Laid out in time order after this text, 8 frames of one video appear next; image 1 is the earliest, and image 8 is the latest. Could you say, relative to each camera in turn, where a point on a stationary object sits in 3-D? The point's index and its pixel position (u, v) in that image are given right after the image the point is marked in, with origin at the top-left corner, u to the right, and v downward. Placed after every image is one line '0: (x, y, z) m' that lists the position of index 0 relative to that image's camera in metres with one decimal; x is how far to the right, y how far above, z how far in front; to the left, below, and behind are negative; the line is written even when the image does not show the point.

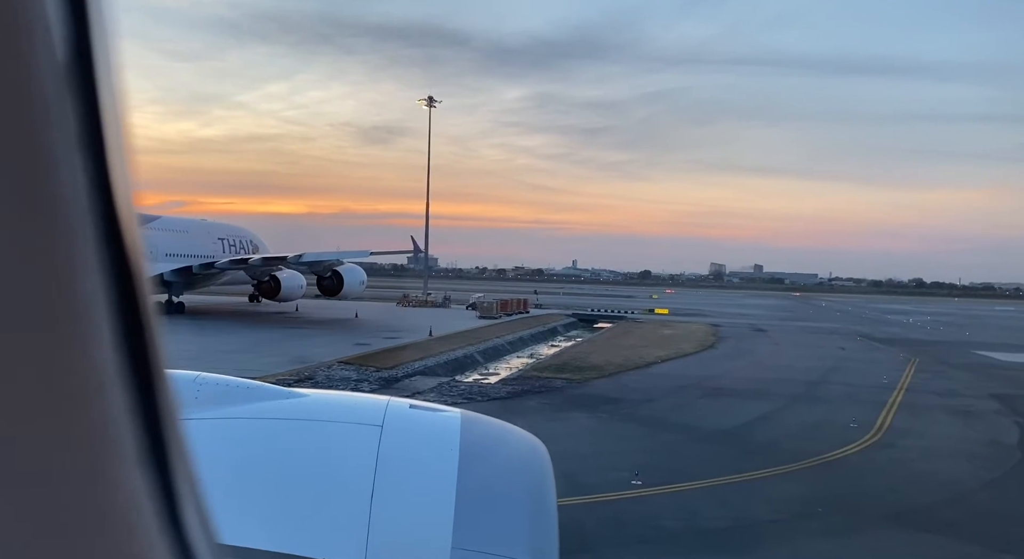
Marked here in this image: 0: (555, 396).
0: (+0.9, -2.6, +17.0) m
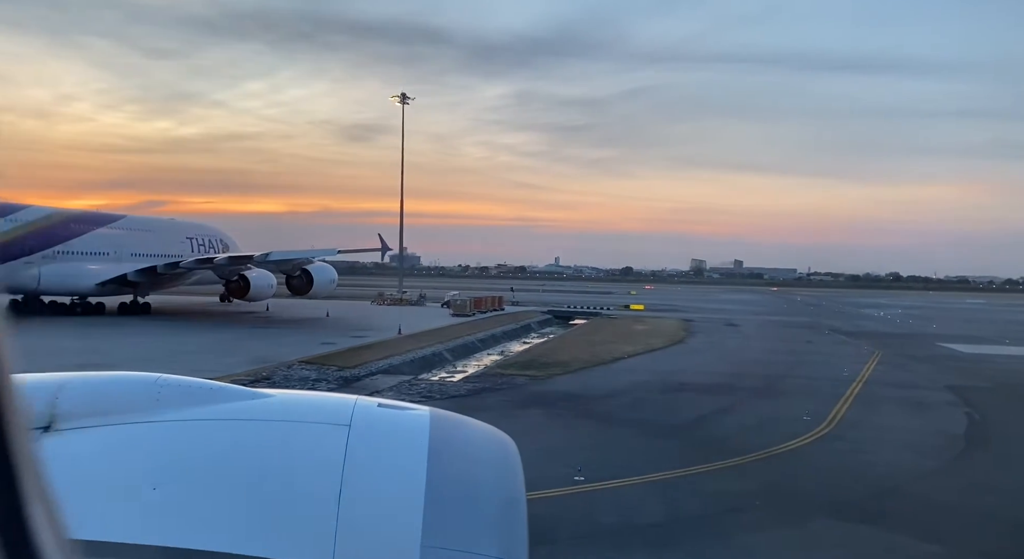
0: (0.0, -2.6, +17.0) m
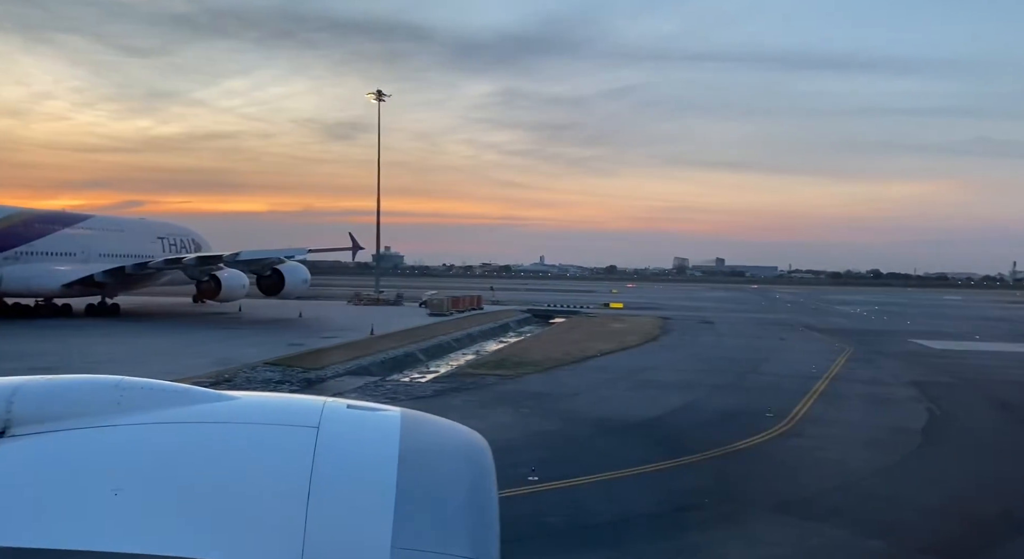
0: (-0.7, -2.5, +16.9) m
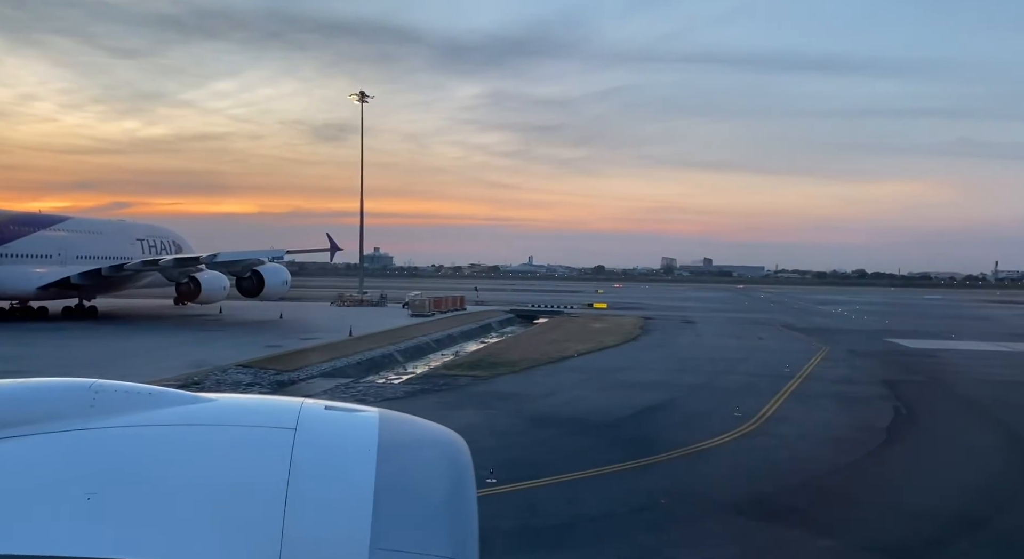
0: (-1.4, -2.6, +16.9) m
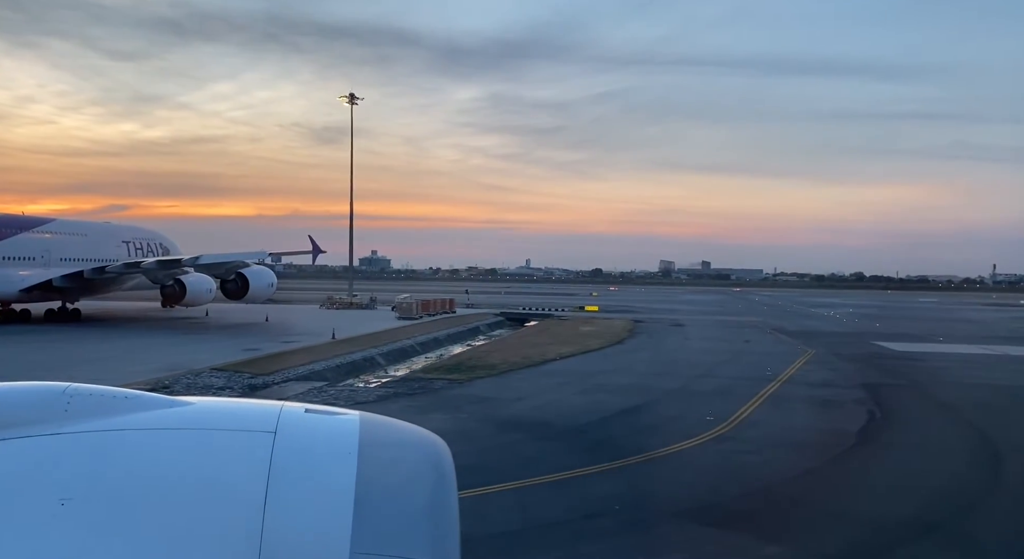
0: (-1.9, -2.6, +16.7) m
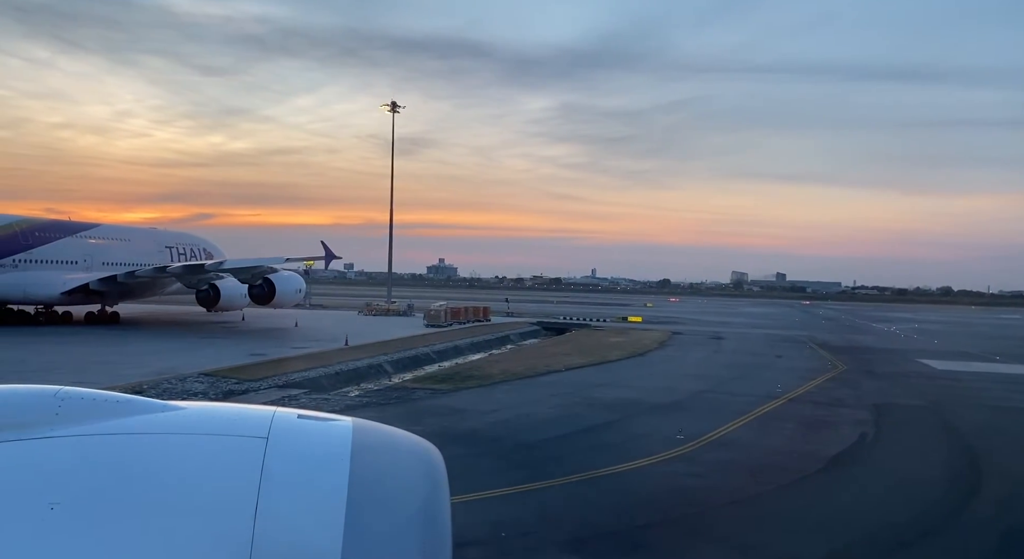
0: (-2.5, -2.8, +16.3) m
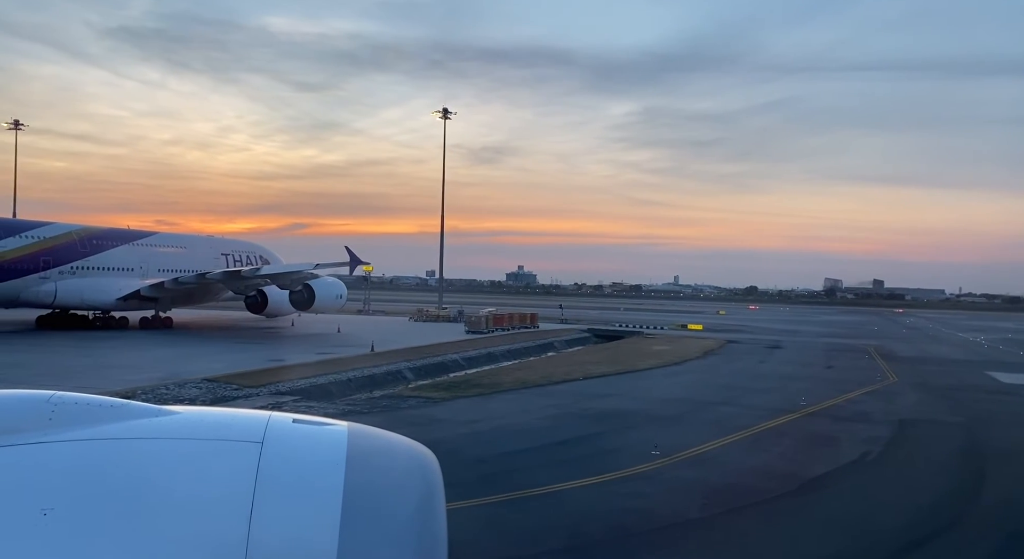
0: (-2.8, -2.9, +16.0) m
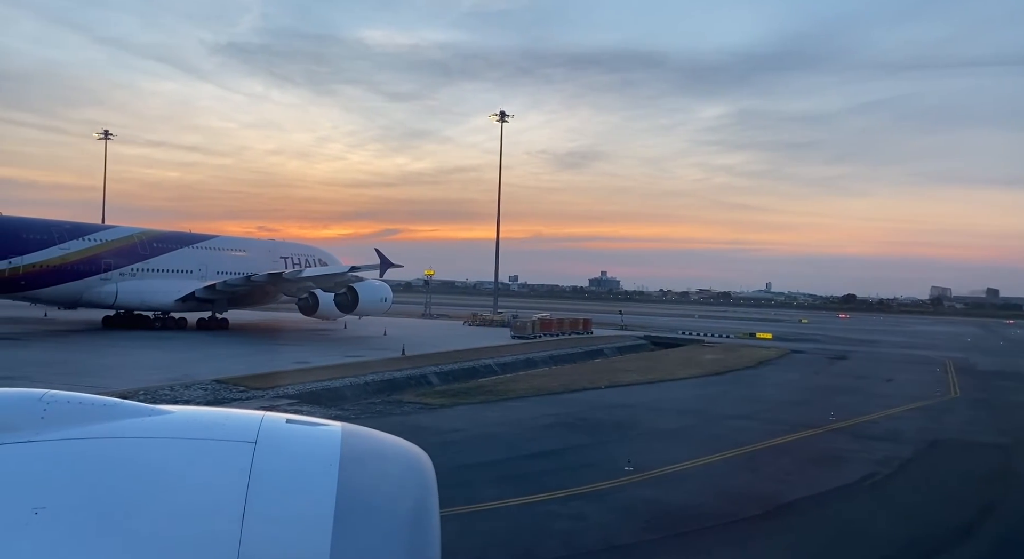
0: (-3.0, -2.9, +15.6) m
